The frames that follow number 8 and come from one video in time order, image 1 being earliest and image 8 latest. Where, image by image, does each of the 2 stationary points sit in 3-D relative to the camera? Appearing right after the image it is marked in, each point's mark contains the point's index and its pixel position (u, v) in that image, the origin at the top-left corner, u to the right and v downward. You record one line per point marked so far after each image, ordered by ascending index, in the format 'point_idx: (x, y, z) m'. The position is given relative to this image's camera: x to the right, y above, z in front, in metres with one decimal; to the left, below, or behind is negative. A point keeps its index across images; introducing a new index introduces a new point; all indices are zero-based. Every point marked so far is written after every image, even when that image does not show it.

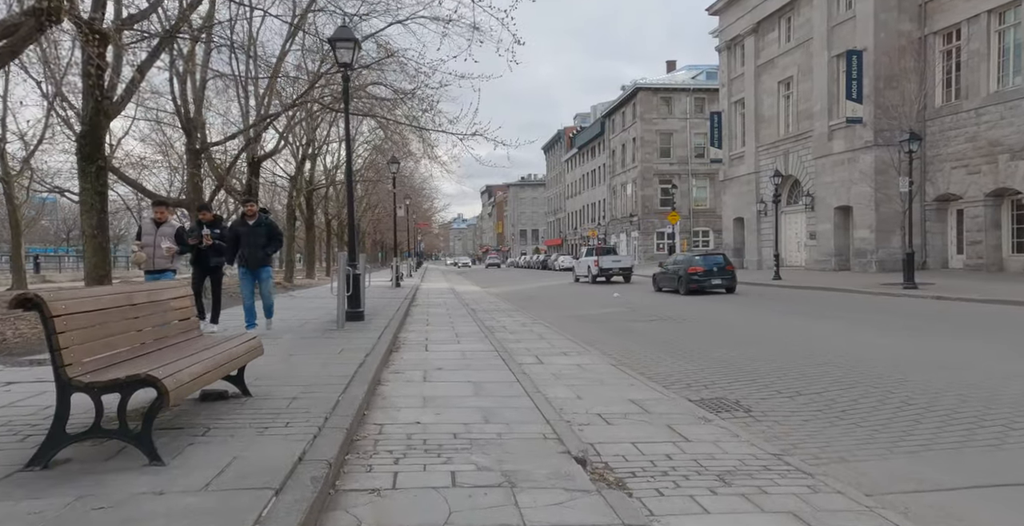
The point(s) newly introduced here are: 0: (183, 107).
0: (-6.9, +3.3, +16.5) m
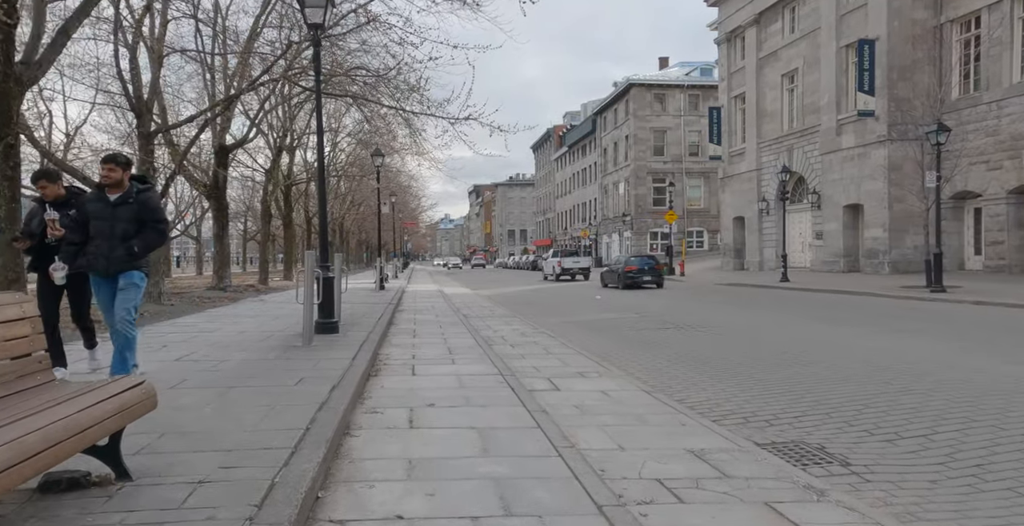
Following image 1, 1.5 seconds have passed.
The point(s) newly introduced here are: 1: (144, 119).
0: (-7.0, +3.3, +14.5) m
1: (-6.9, +2.7, +14.7) m
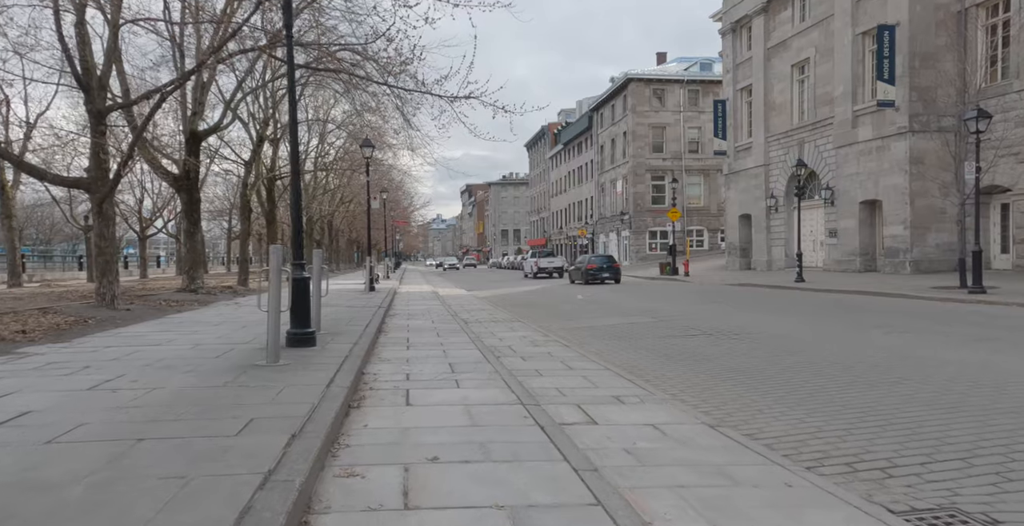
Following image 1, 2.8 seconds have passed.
0: (-6.8, +3.3, +12.5) m
1: (-6.8, +2.7, +12.8) m
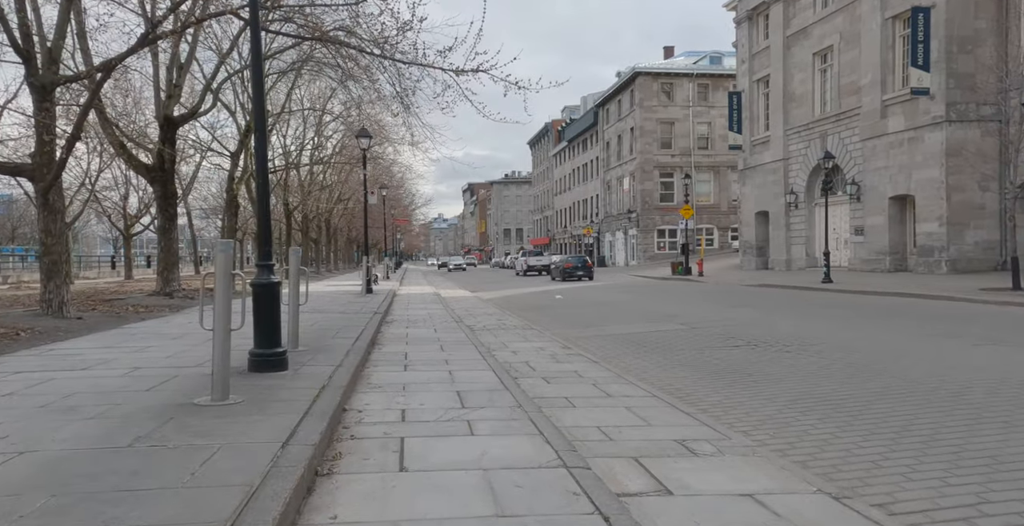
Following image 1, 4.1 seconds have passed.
0: (-6.6, +3.3, +10.7) m
1: (-6.5, +2.7, +11.0) m
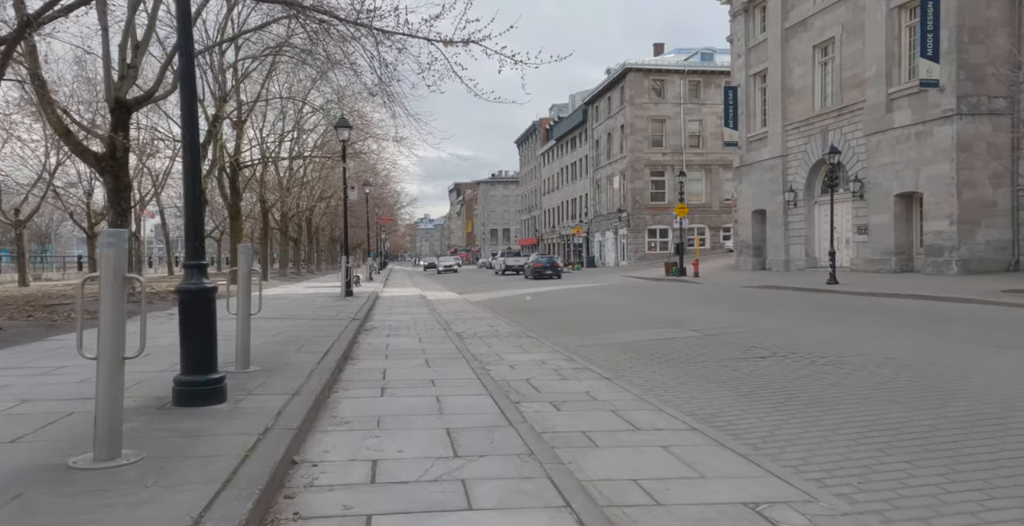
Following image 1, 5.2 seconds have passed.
0: (-6.7, +3.3, +9.1) m
1: (-6.6, +2.7, +9.4) m
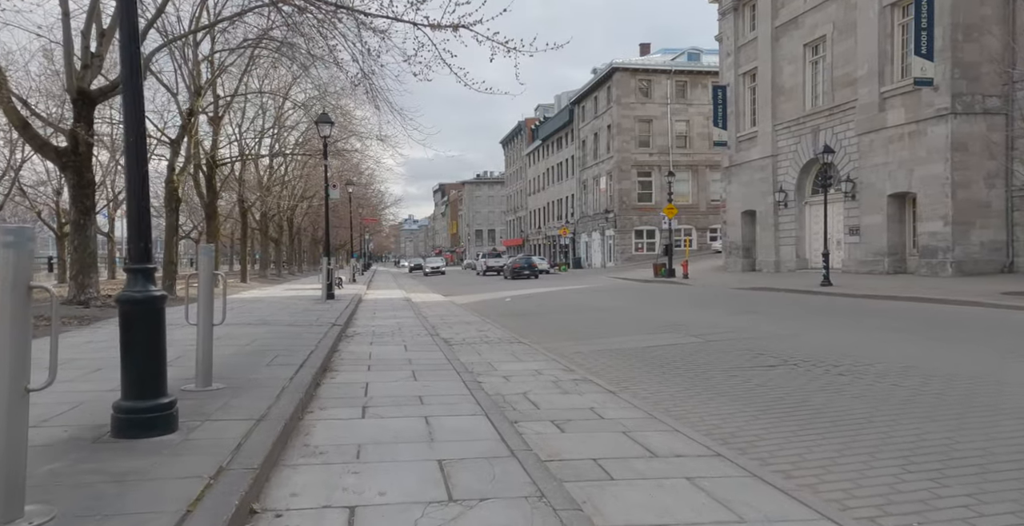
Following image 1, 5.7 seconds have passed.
0: (-6.7, +3.3, +8.3) m
1: (-6.7, +2.7, +8.5) m
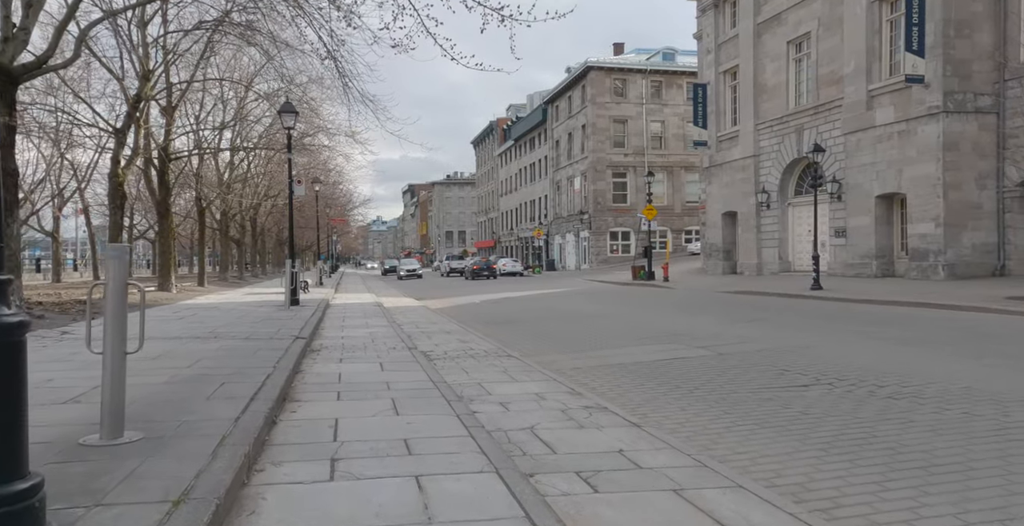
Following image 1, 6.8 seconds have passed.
0: (-6.7, +3.2, +6.7) m
1: (-6.7, +2.6, +6.9) m
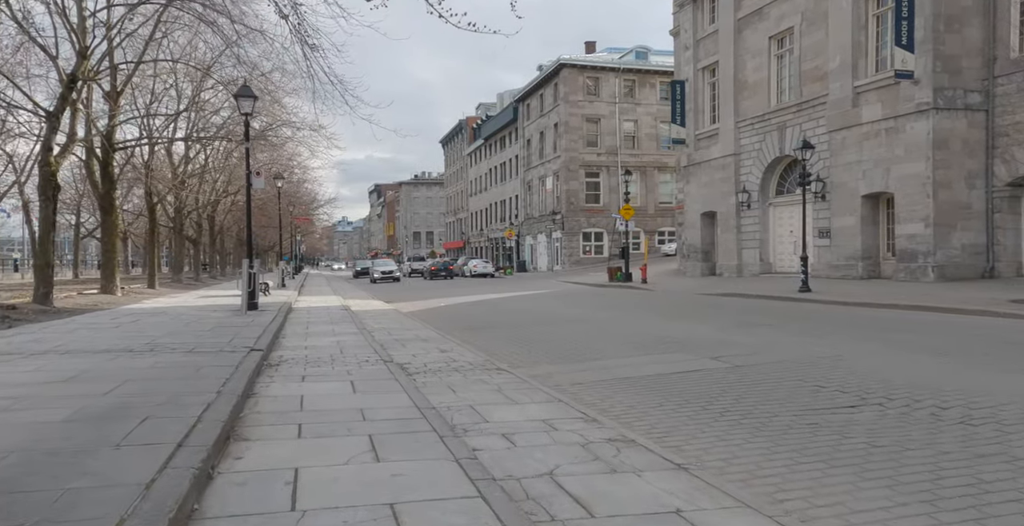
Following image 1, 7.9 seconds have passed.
0: (-6.7, +3.3, +5.1) m
1: (-6.6, +2.7, +5.3) m
